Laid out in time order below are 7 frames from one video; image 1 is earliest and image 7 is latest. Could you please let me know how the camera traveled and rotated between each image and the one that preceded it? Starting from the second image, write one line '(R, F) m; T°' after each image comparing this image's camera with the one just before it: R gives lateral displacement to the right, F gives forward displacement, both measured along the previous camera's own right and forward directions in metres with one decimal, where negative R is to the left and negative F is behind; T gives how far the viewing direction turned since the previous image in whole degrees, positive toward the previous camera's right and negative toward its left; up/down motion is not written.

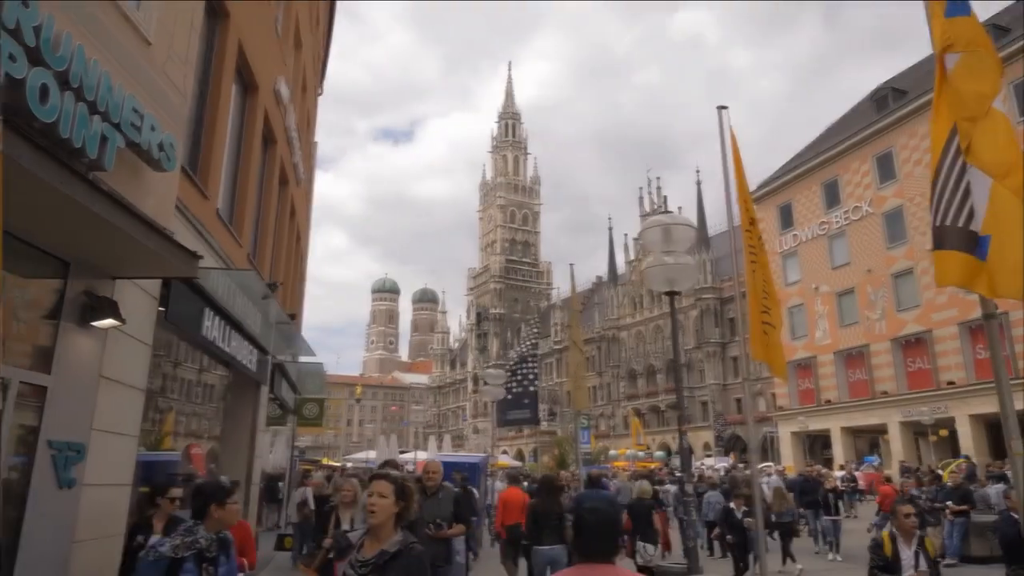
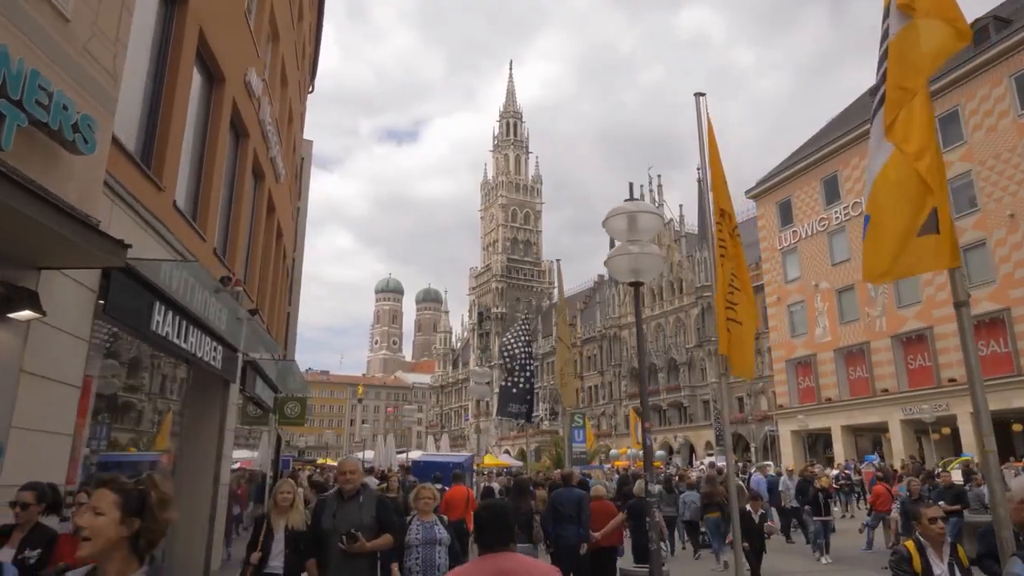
(+0.4, +0.3) m; 0°
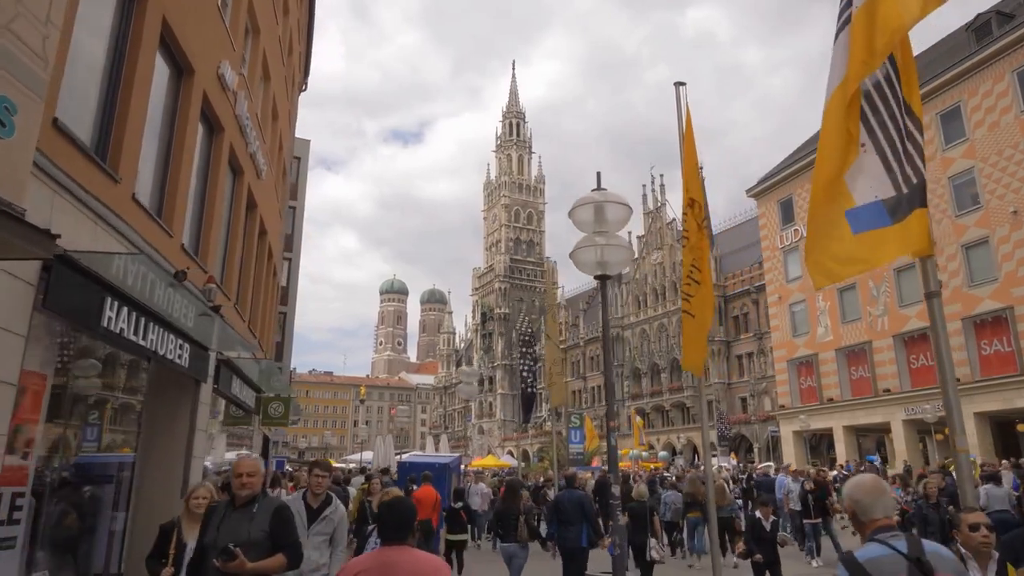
(+0.4, +0.2) m; 0°
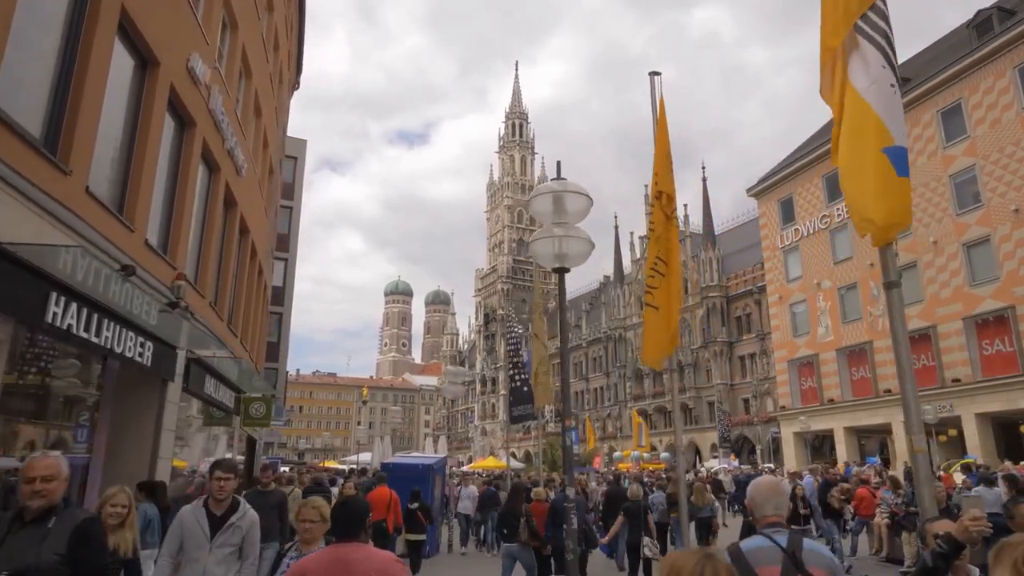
(+0.4, +0.2) m; 0°
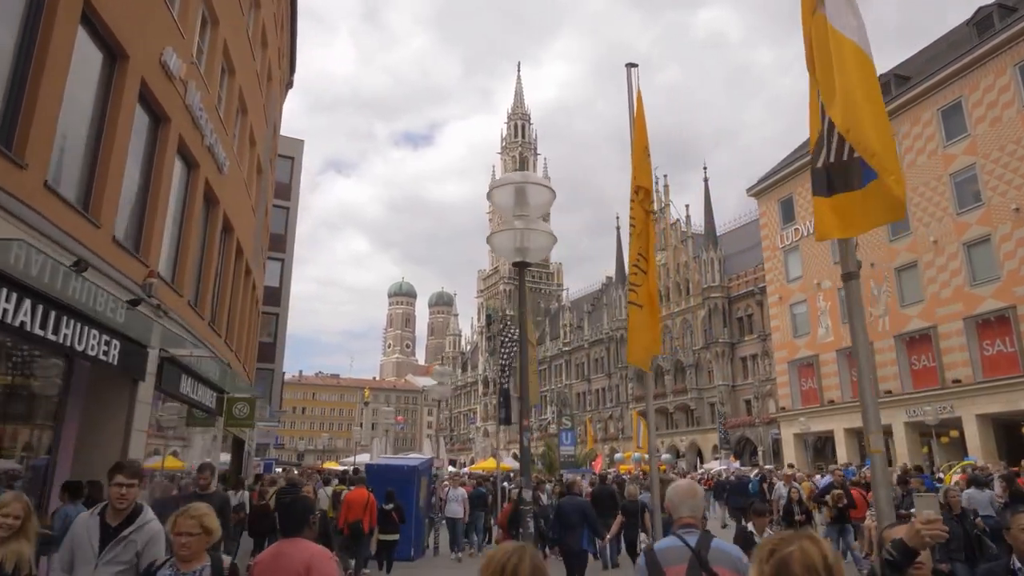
(+0.3, +0.2) m; 0°
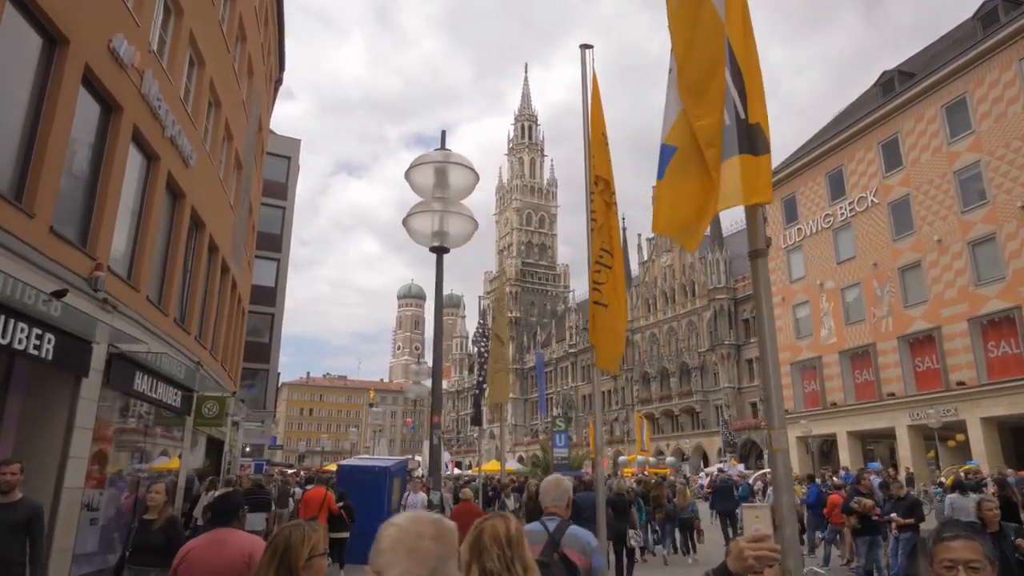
(+0.7, +0.4) m; -1°
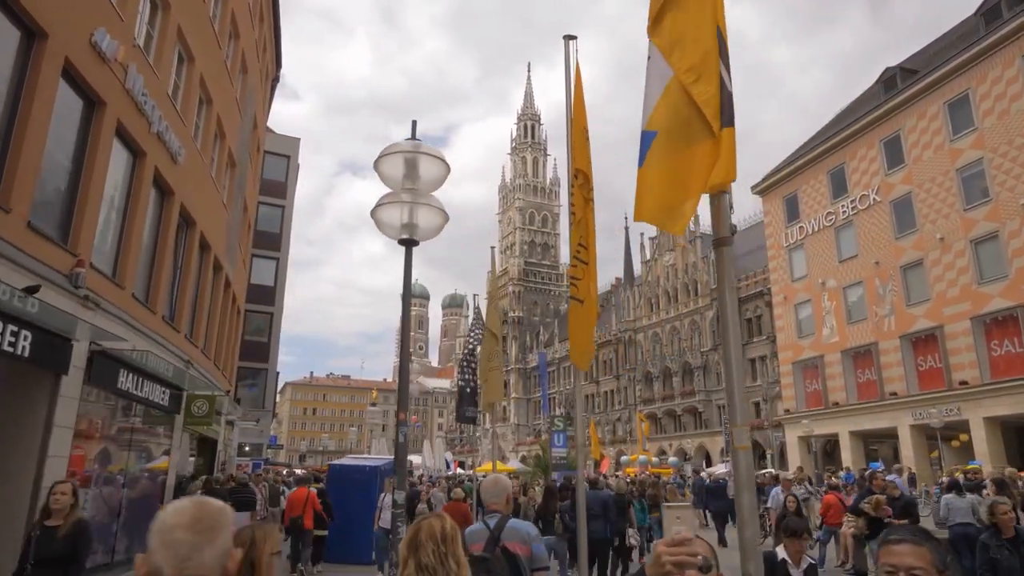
(+0.2, +0.1) m; 0°
